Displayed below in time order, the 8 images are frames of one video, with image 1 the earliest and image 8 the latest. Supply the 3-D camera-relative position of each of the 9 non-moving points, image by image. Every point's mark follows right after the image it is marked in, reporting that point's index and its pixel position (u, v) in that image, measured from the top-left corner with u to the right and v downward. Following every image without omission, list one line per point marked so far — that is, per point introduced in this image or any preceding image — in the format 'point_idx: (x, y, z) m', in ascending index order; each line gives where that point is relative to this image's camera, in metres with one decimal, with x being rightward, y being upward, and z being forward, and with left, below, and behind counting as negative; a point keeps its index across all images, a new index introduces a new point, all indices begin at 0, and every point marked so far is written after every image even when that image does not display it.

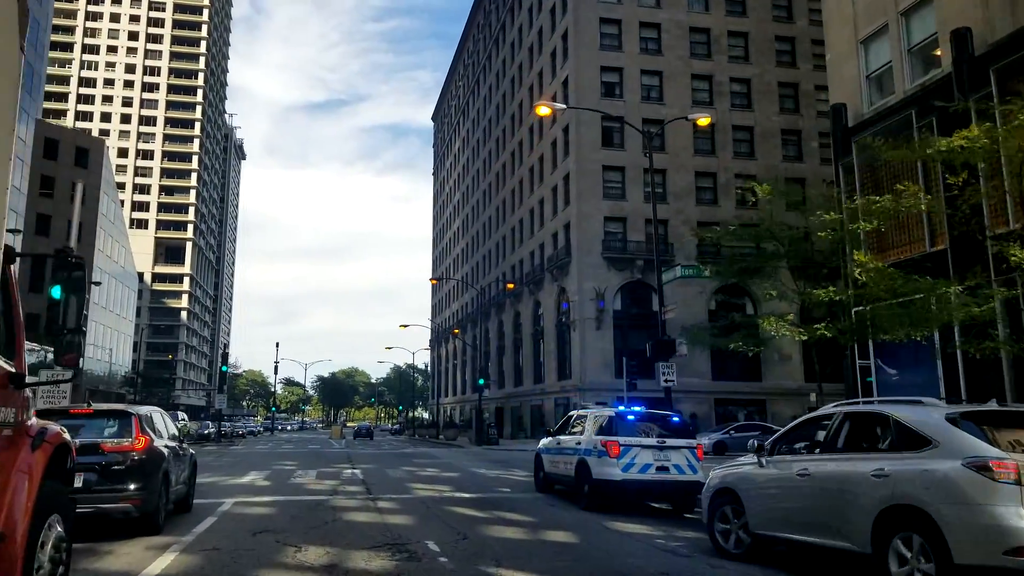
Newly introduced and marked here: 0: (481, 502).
0: (-0.5, -3.6, +15.0) m
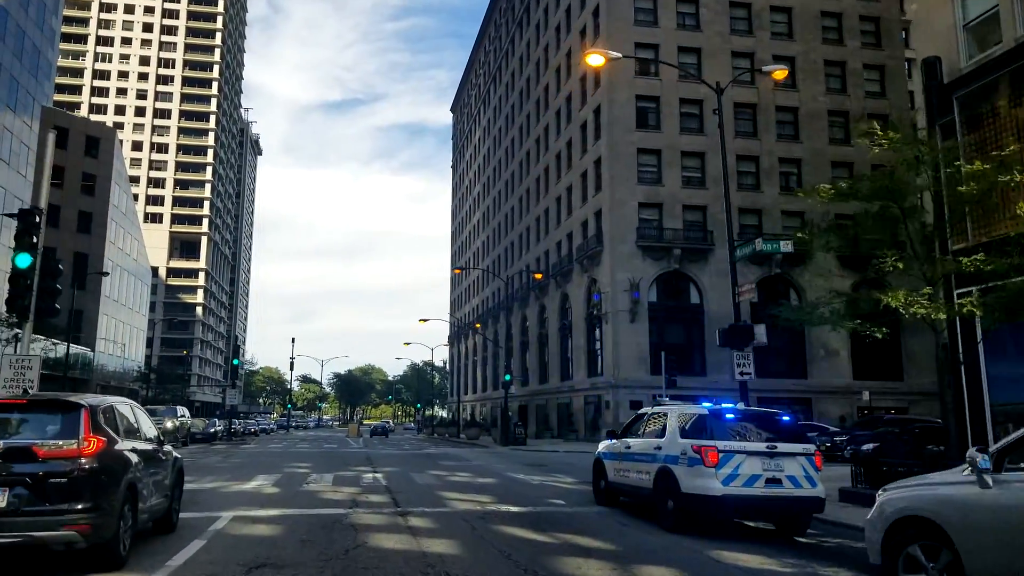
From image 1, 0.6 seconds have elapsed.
0: (+0.3, -3.2, +12.2) m
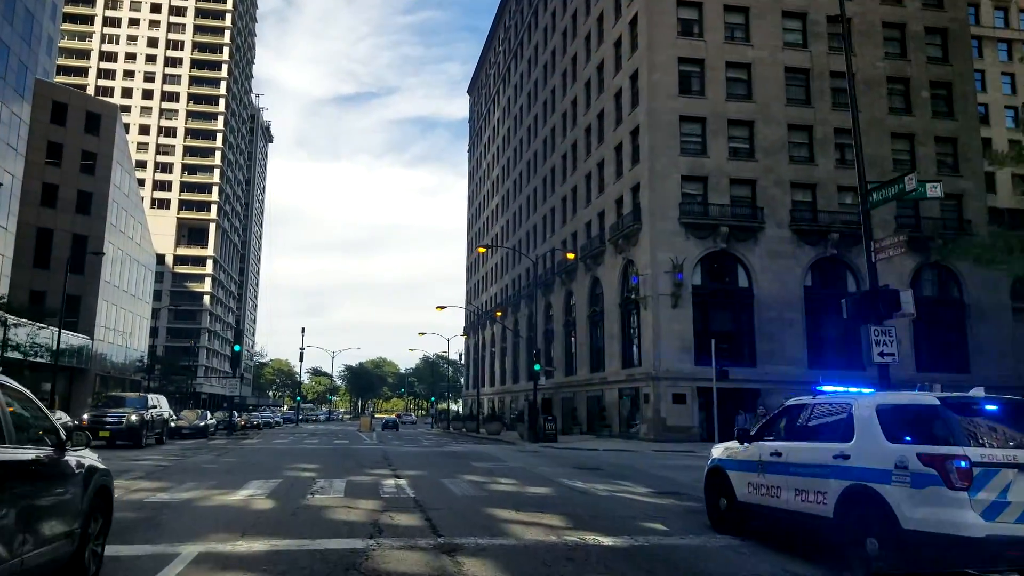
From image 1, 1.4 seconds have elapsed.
0: (+1.2, -2.5, +8.2) m
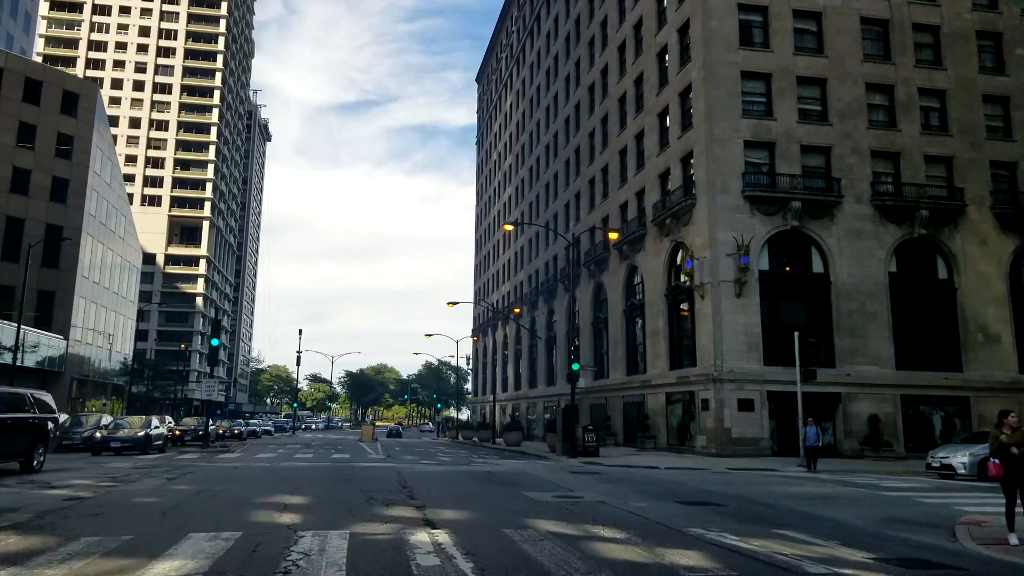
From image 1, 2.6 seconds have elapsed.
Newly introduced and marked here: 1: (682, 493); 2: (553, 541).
0: (+2.4, -1.7, +2.1) m
1: (+3.0, -3.6, +15.5) m
2: (+0.4, -2.6, +9.1) m
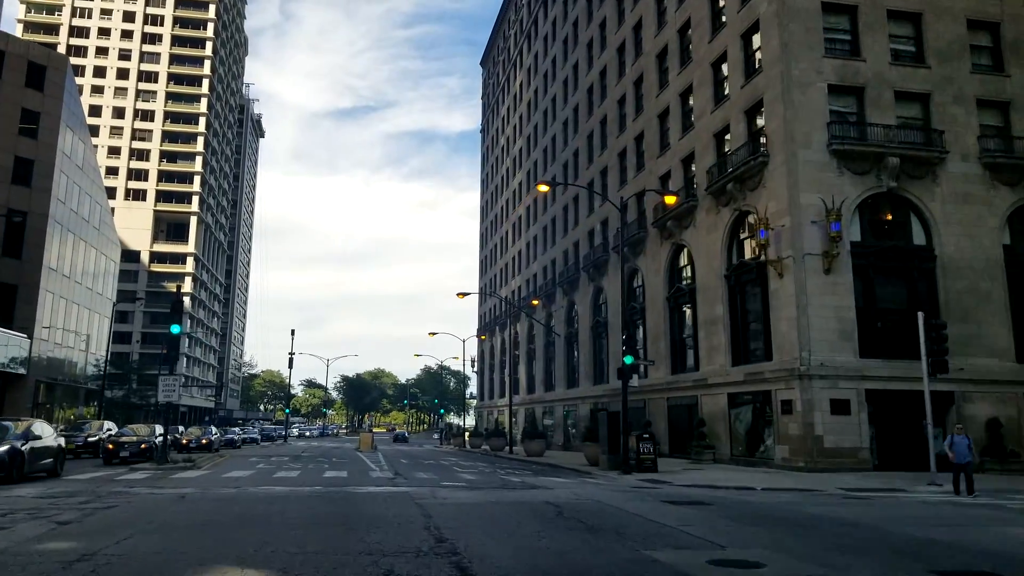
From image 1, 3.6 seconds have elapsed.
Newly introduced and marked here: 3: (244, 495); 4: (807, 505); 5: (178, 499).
0: (+3.6, -0.7, -4.0) m
1: (+4.2, -2.8, +9.4) m
2: (+1.6, -1.7, +3.0) m
3: (-4.6, -3.6, +15.0) m
4: (+5.1, -3.7, +15.2) m
5: (-5.4, -3.5, +14.3) m
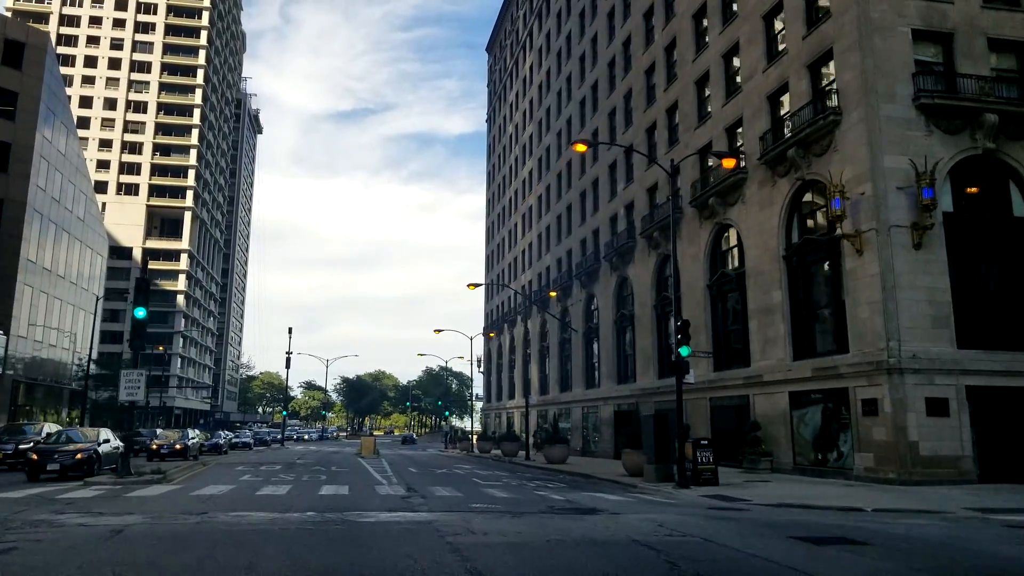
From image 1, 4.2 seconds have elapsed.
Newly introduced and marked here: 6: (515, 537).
0: (+4.4, -0.1, -8.1) m
1: (+5.0, -2.2, +5.4) m
2: (+2.4, -1.1, -1.0) m
3: (-3.8, -3.0, +10.9) m
4: (+5.9, -3.2, +11.2) m
5: (-4.6, -2.9, +10.3) m
6: (0.0, -2.9, +10.2) m
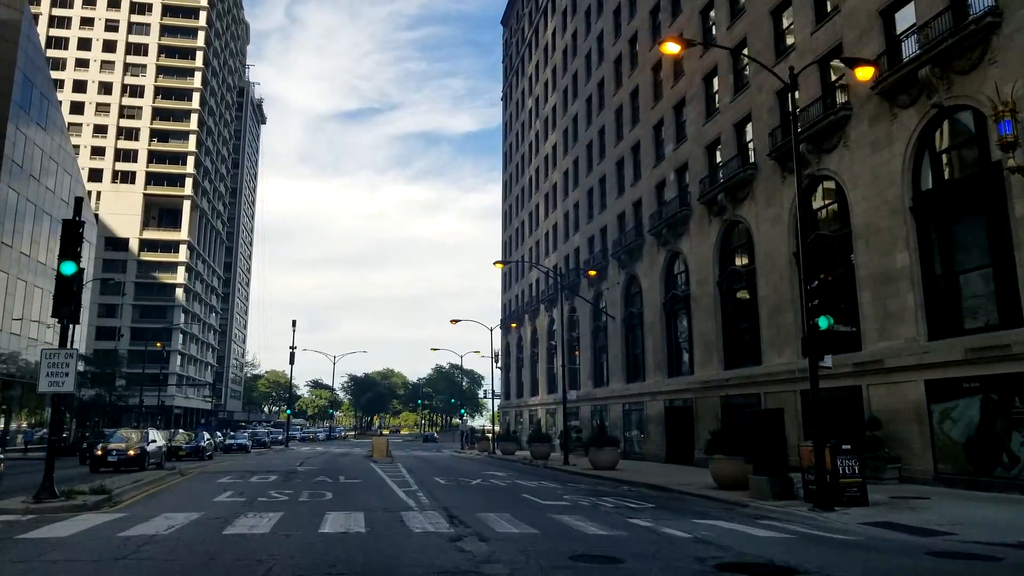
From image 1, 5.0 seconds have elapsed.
0: (+5.4, +0.7, -13.7) m
1: (+6.1, -1.3, -0.3) m
2: (+3.5, -0.3, -6.6) m
3: (-2.6, -2.2, +5.4) m
4: (+7.1, -2.2, +5.5) m
5: (-3.4, -2.0, +4.7) m
6: (+1.2, -2.1, +4.6) m
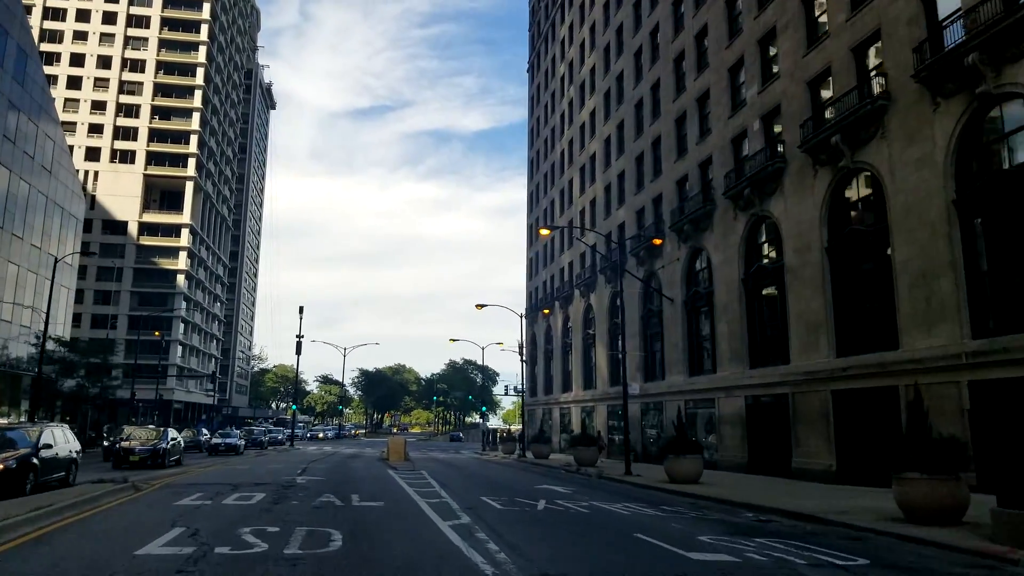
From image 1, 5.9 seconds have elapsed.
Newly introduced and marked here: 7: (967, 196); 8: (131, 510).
0: (+6.5, +1.6, -20.2) m
1: (+7.3, -0.4, -6.7) m
2: (+4.7, +0.6, -13.1) m
3: (-1.3, -1.2, -1.0) m
4: (+8.4, -1.3, -1.0) m
5: (-2.1, -1.1, -1.7) m
6: (+2.5, -1.1, -1.8) m
7: (+10.1, +2.1, +19.8) m
8: (-6.1, -3.5, +14.4) m
